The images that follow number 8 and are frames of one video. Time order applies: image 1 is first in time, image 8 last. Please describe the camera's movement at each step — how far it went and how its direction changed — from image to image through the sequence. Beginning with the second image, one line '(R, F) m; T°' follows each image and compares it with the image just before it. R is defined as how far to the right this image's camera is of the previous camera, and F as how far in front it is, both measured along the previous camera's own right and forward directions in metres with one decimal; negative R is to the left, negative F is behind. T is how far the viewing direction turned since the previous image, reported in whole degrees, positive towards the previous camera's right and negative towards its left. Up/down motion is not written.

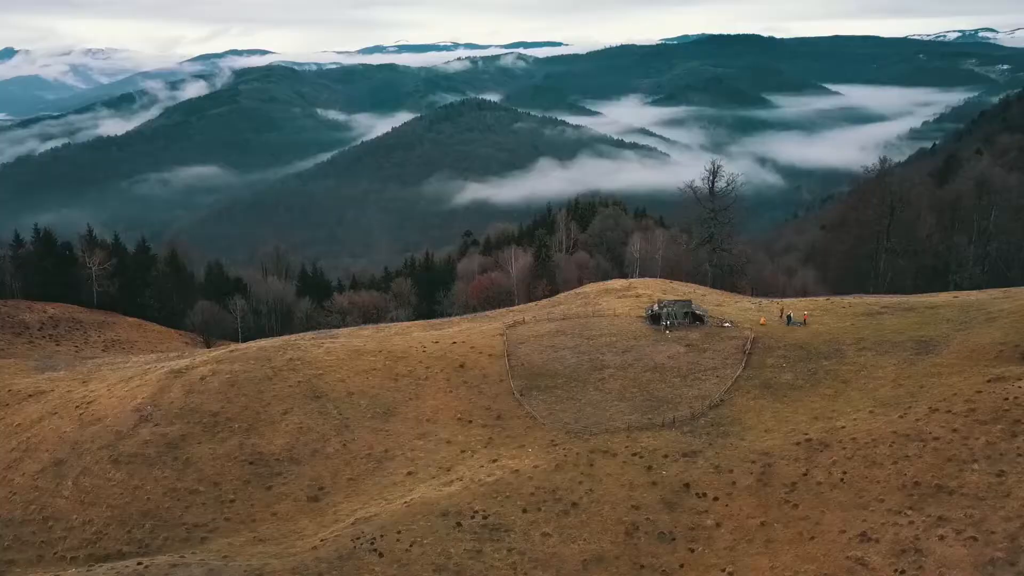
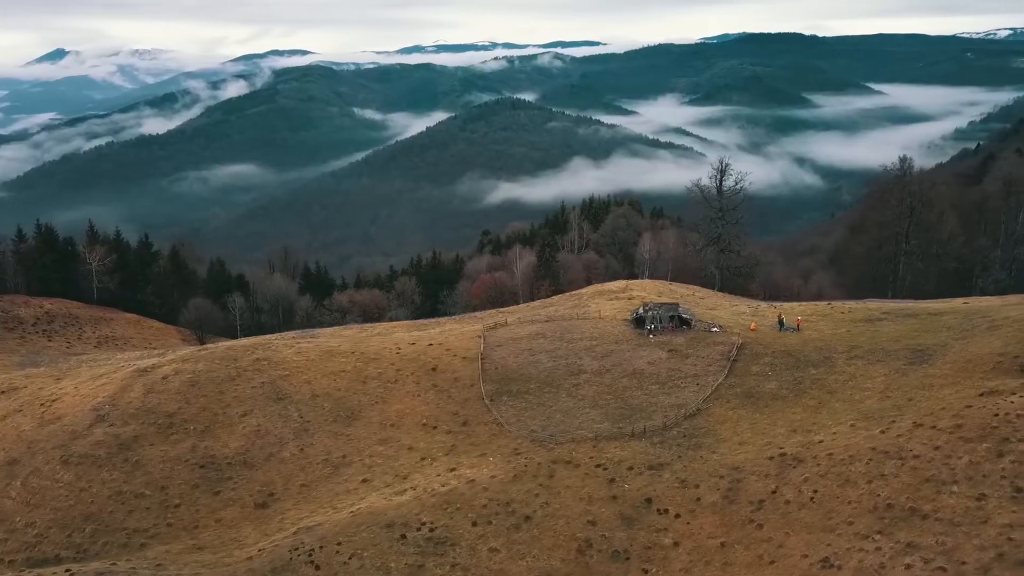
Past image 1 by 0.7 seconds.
(+3.6, +1.9) m; -3°
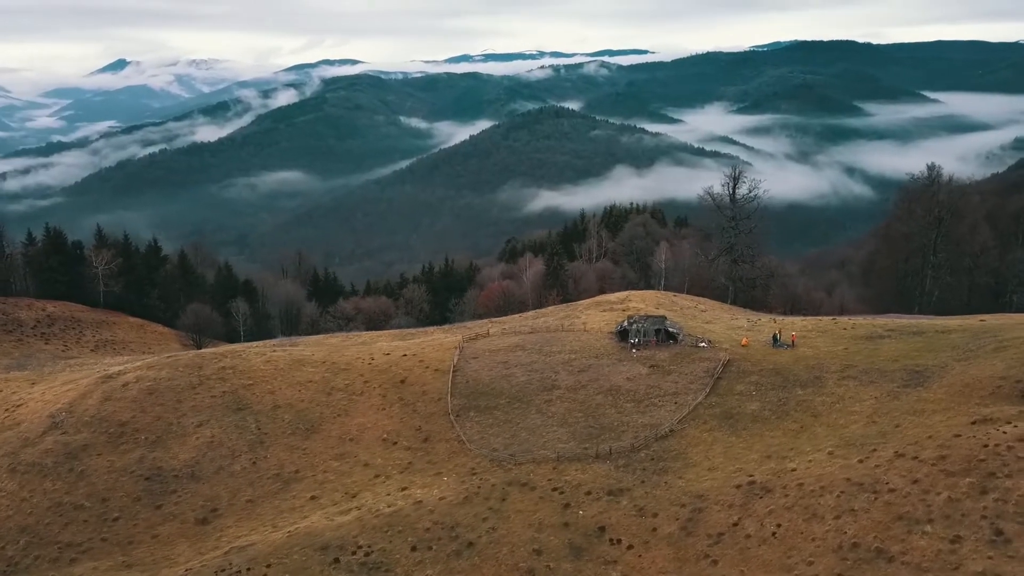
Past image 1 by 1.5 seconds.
(+4.0, +2.2) m; -3°
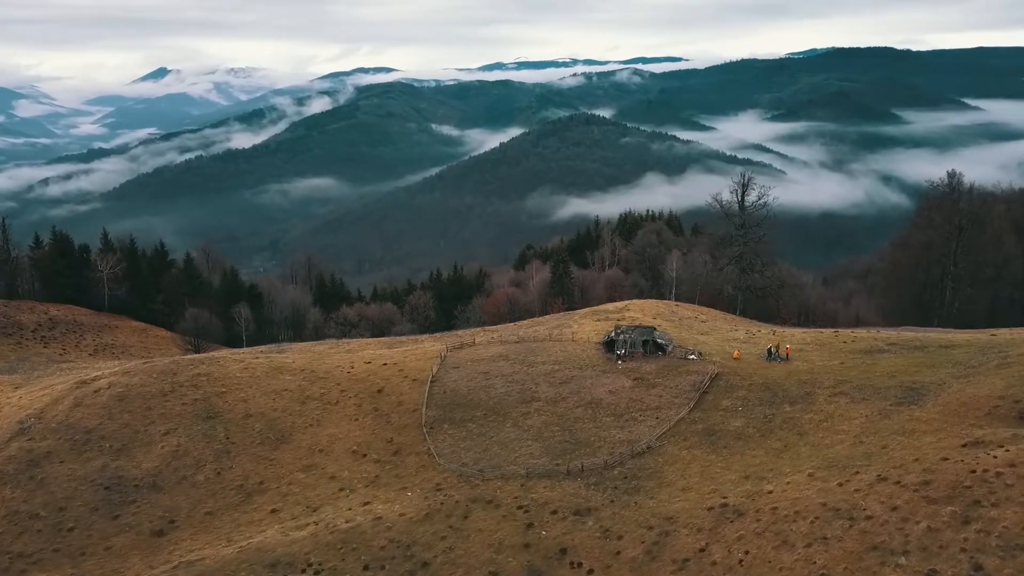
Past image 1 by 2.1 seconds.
(+2.8, +1.5) m; -2°
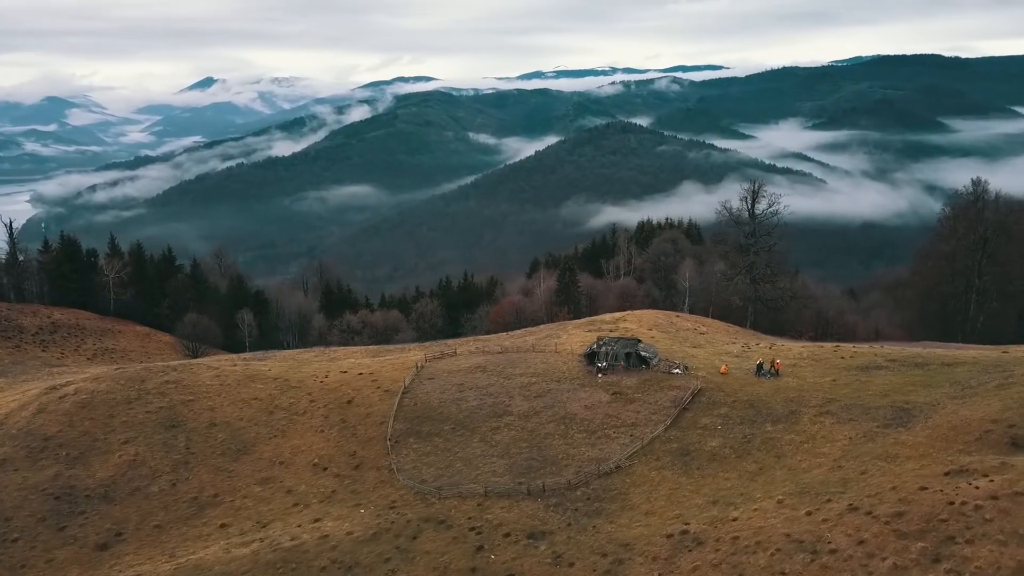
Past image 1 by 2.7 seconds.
(+3.3, +1.8) m; -3°
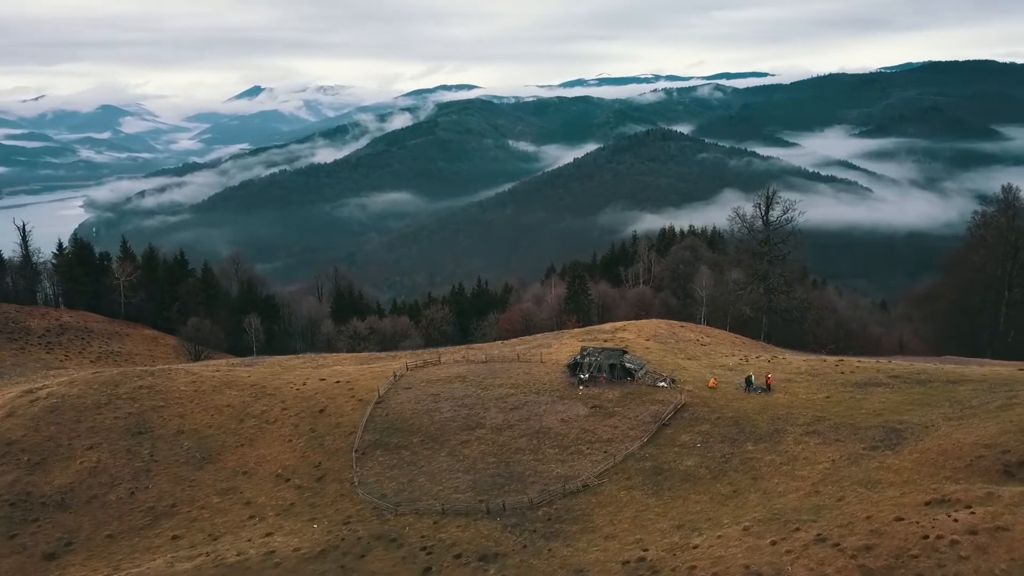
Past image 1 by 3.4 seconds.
(+3.2, +1.8) m; -3°
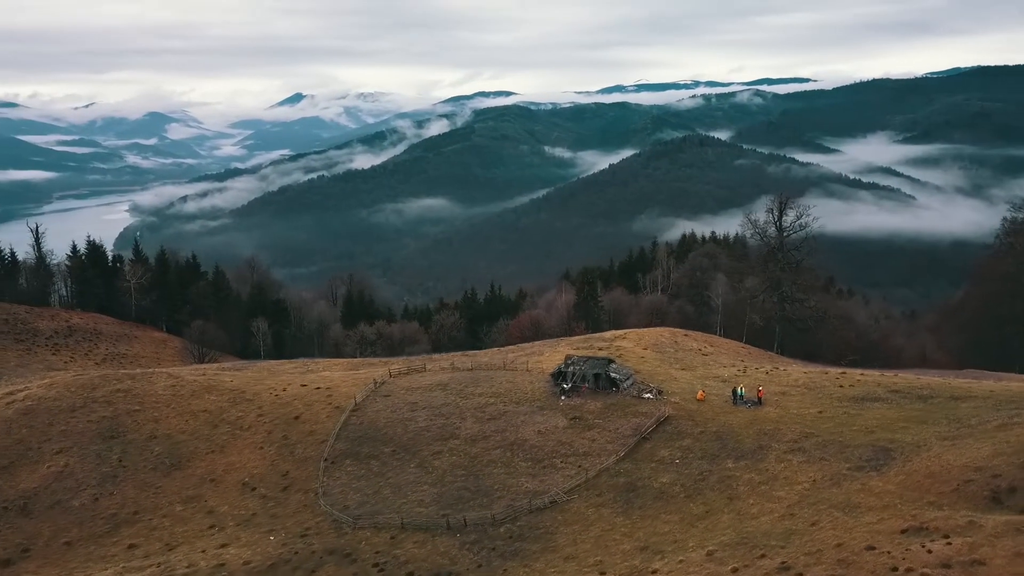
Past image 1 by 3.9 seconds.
(+2.8, +1.5) m; -3°
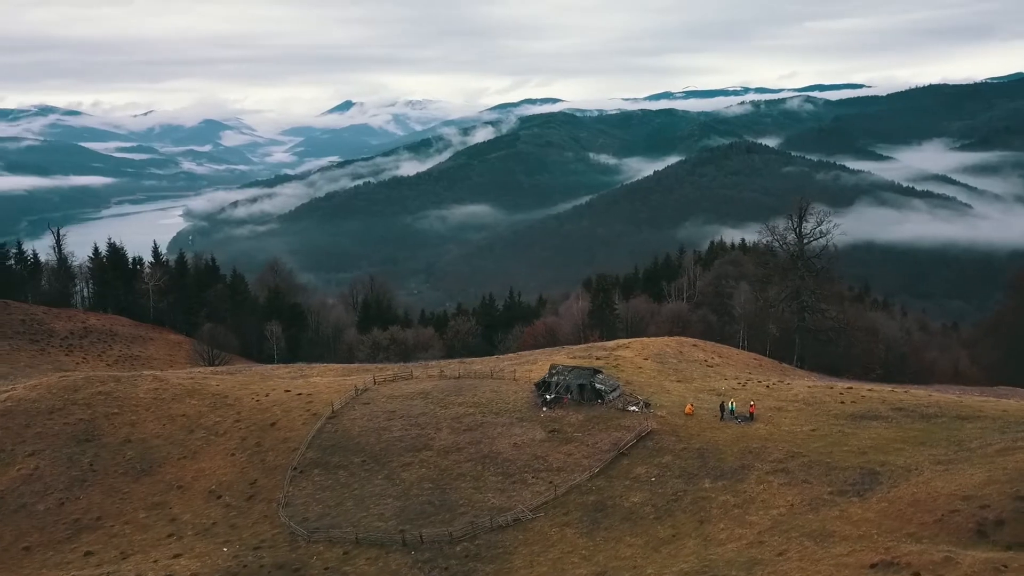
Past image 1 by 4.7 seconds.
(+3.0, +1.6) m; -3°
